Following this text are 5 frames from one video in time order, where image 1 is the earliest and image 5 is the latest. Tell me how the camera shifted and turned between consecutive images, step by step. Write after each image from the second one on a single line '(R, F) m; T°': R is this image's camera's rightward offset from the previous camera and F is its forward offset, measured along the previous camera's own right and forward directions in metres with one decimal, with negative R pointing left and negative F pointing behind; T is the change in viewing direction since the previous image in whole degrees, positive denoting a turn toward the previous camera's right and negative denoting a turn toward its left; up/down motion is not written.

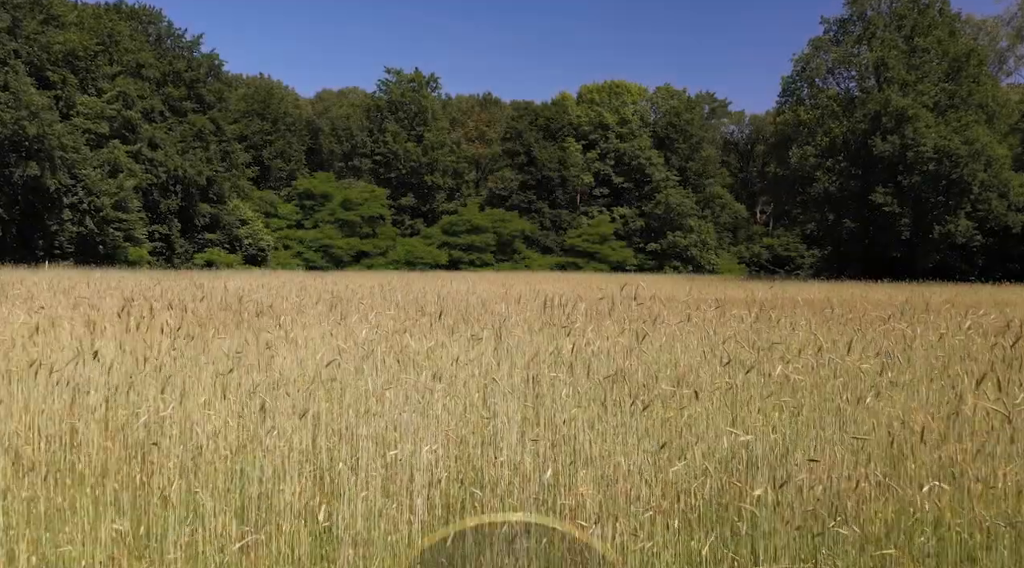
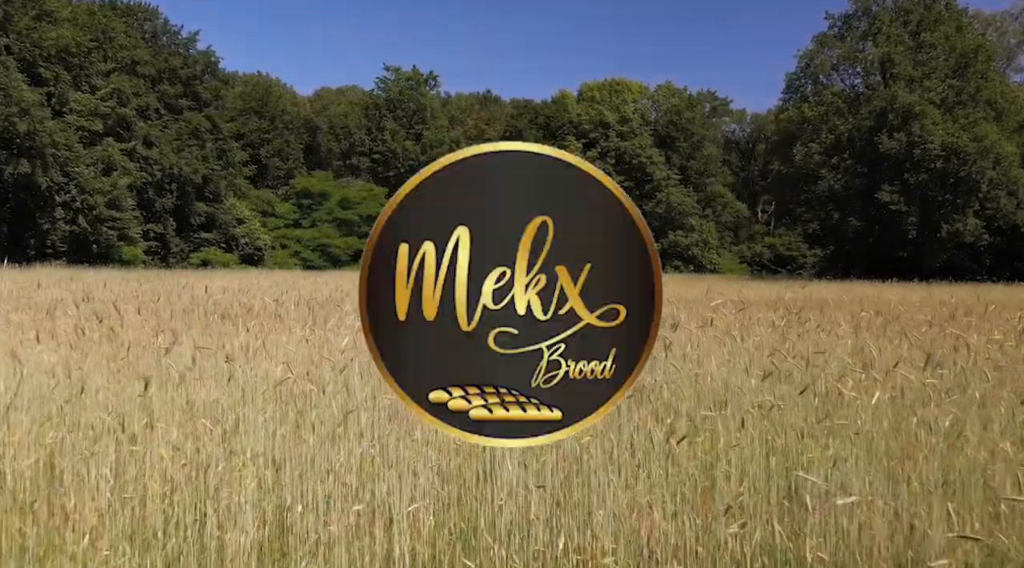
(0.0, +0.4) m; 0°
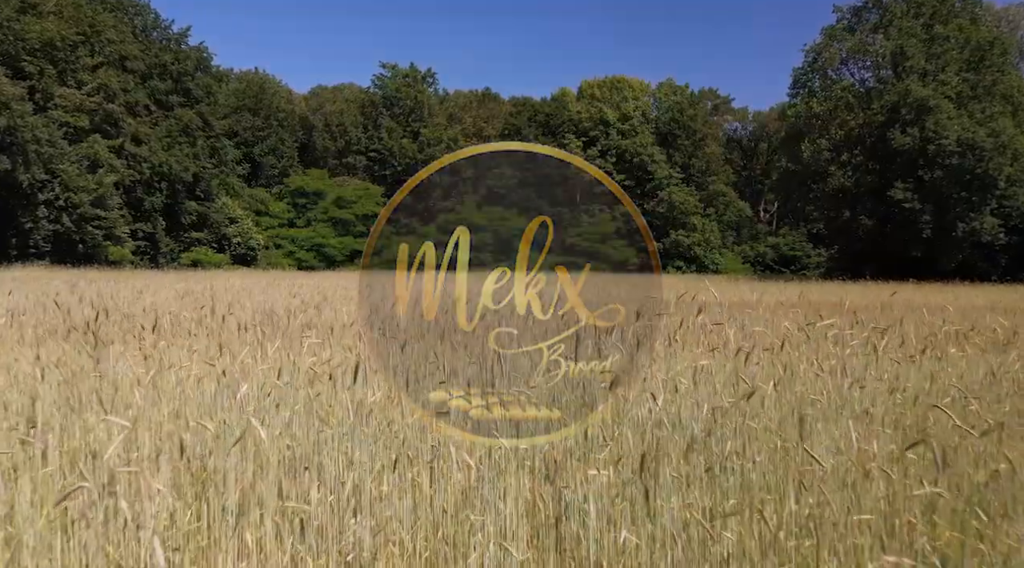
(0.0, +0.8) m; 0°
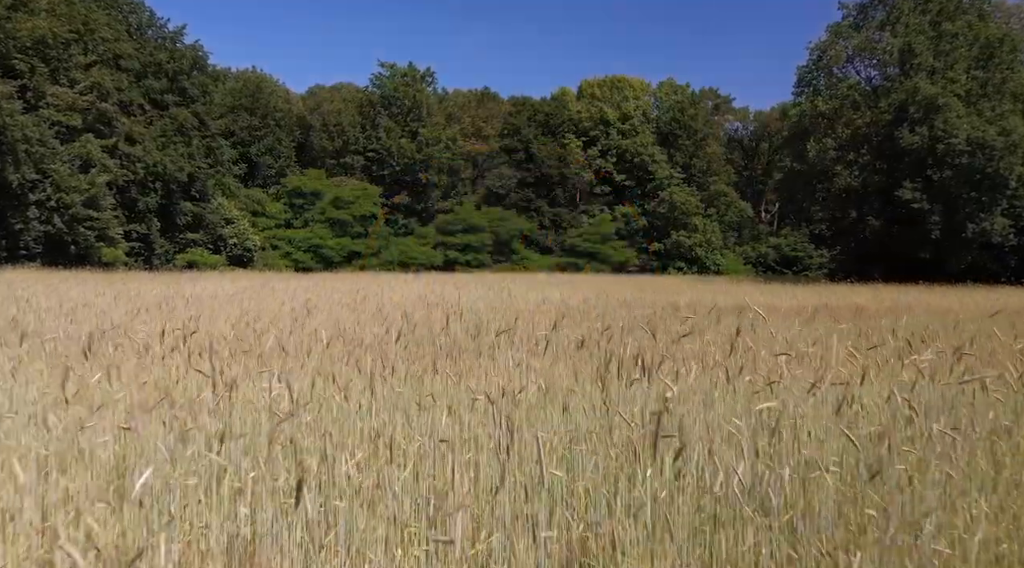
(0.0, +0.4) m; 0°
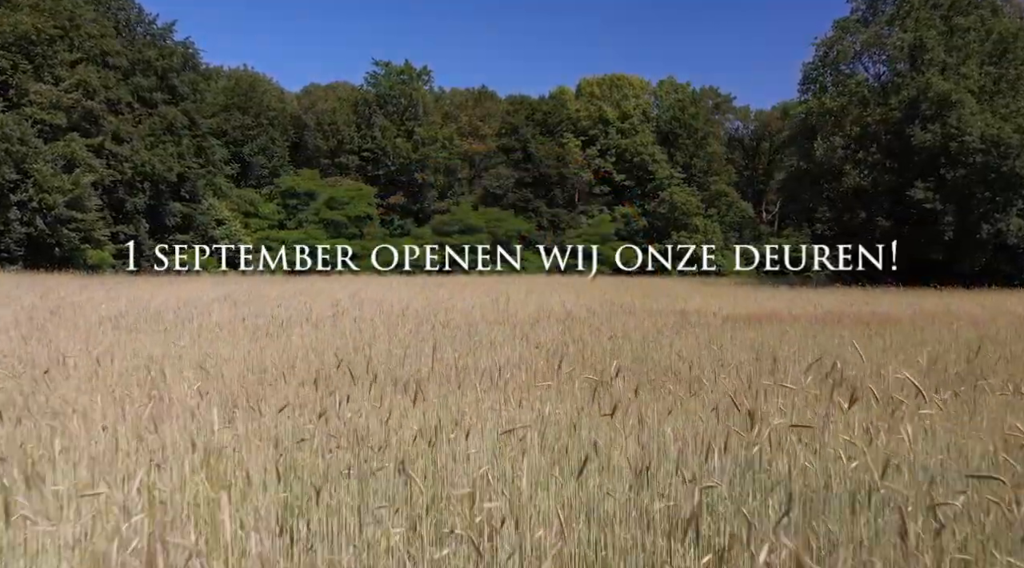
(0.0, +0.7) m; 0°
